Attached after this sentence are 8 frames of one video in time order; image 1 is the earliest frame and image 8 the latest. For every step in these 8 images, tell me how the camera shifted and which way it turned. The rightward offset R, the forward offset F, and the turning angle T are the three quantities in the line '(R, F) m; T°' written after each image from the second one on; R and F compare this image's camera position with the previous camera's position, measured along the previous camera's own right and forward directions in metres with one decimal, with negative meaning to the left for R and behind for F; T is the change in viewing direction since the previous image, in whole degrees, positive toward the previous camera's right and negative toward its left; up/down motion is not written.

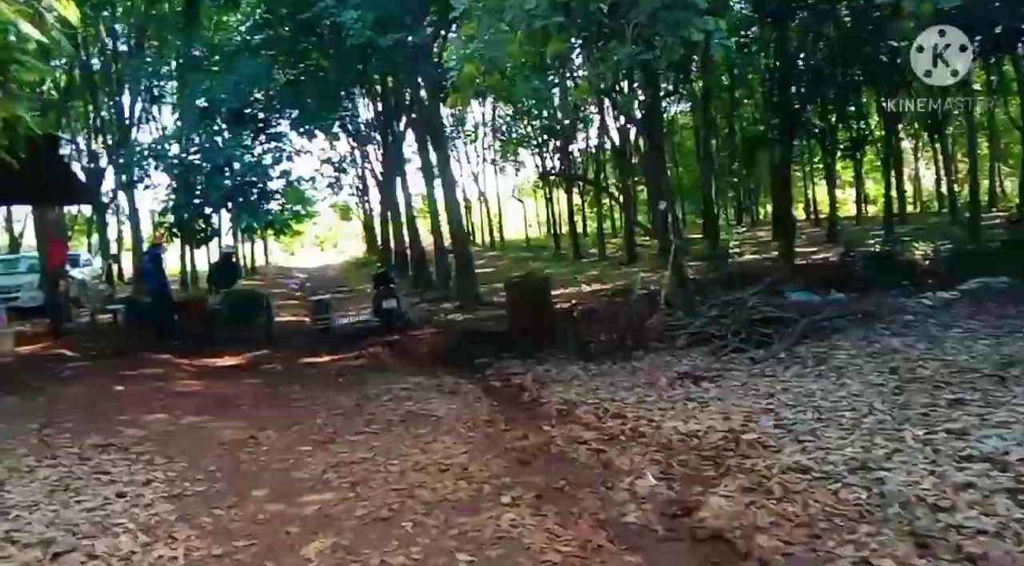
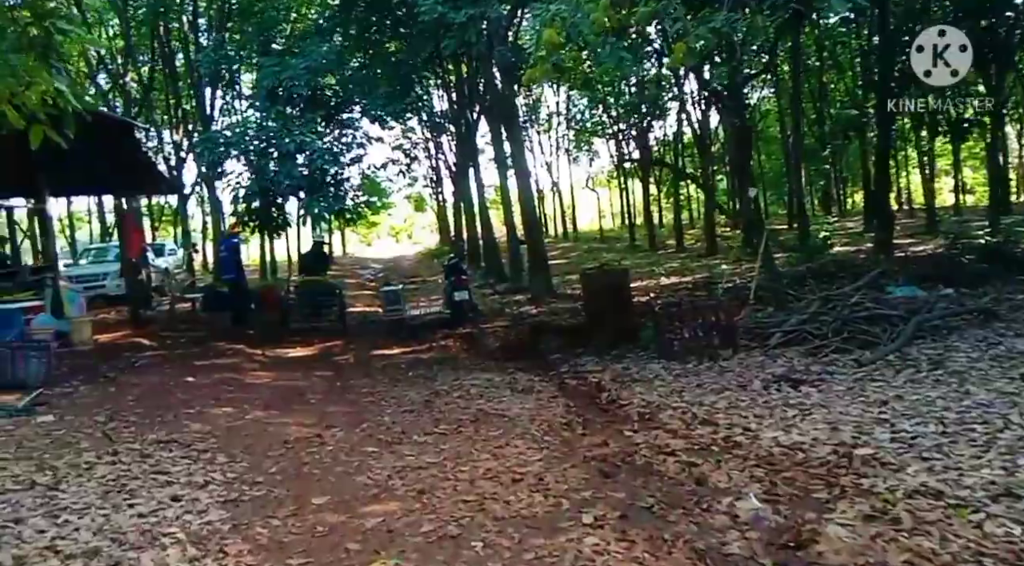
(-0.1, +0.5) m; -5°
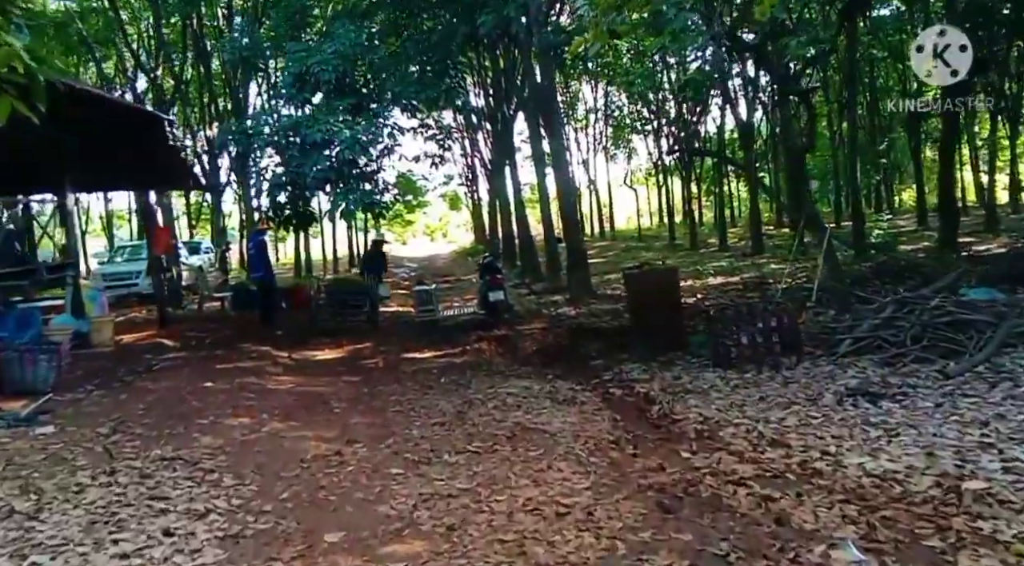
(-0.1, +0.7) m; -2°
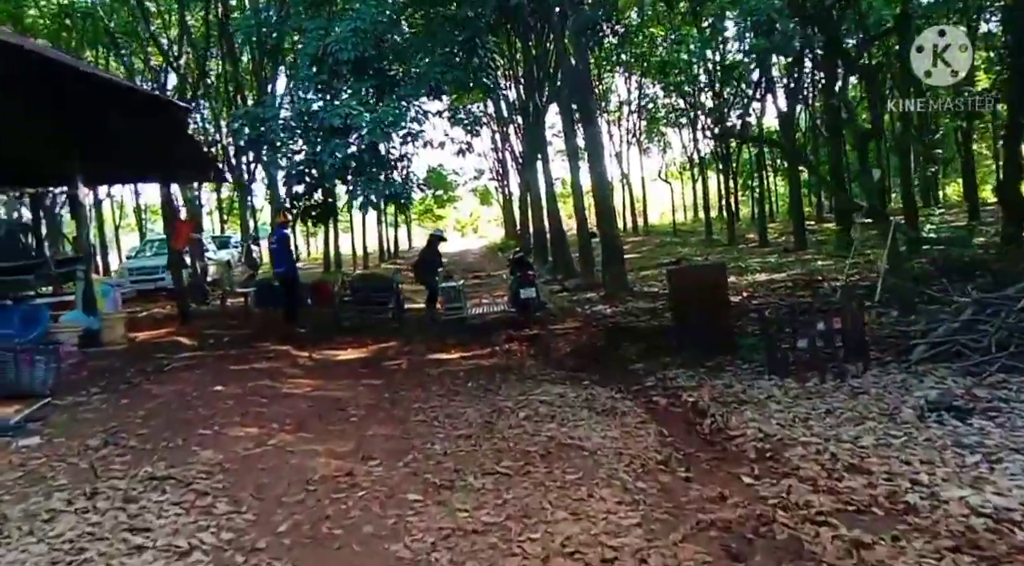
(0.0, +0.7) m; -2°
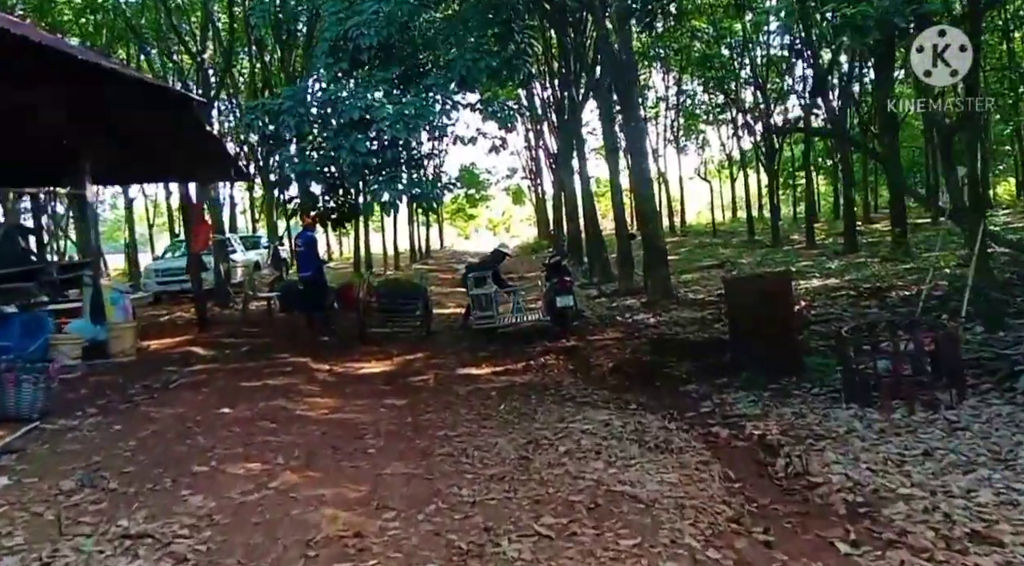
(-0.1, +0.9) m; -2°
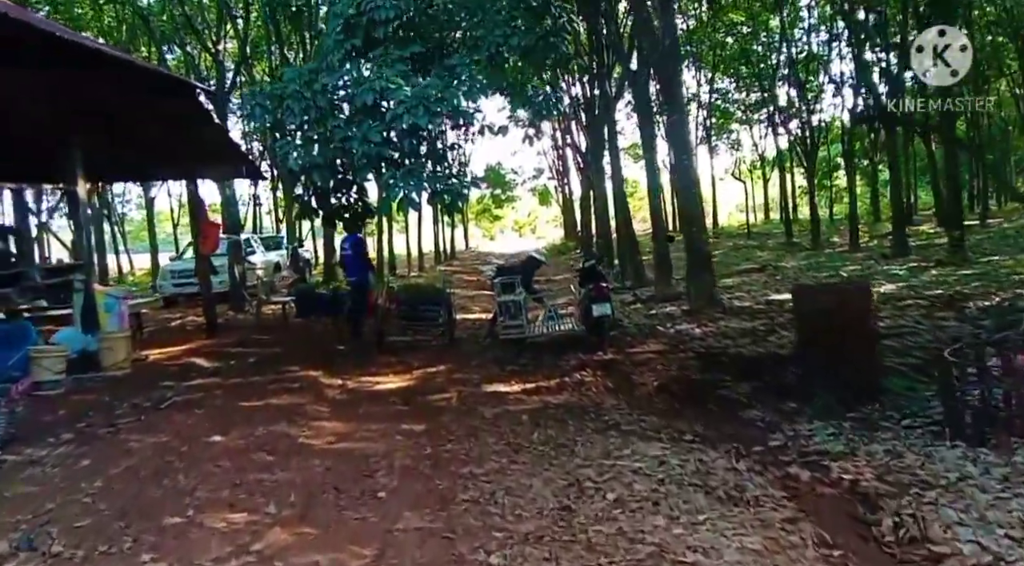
(-0.1, +1.1) m; -2°
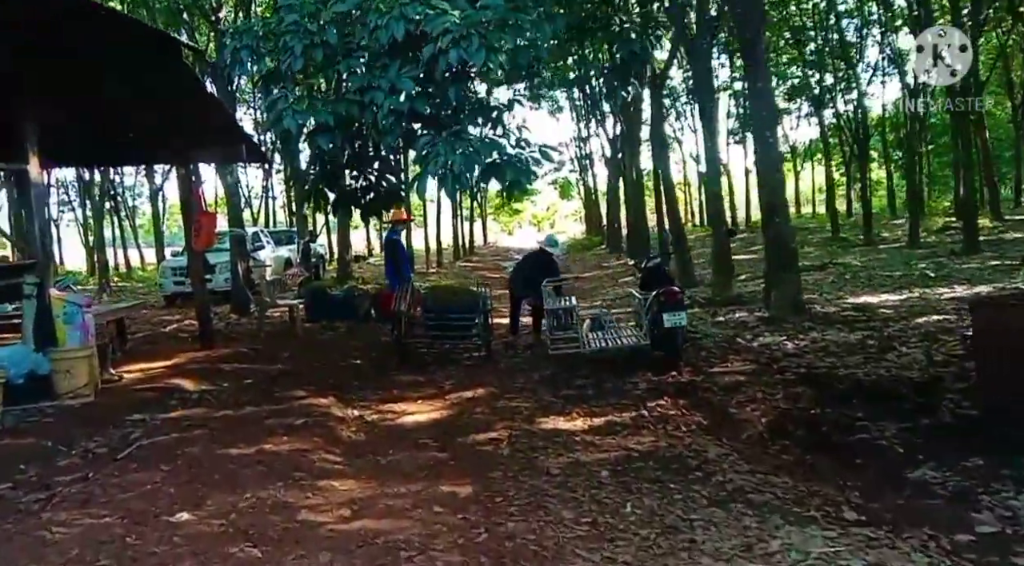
(-0.4, +2.0) m; -1°
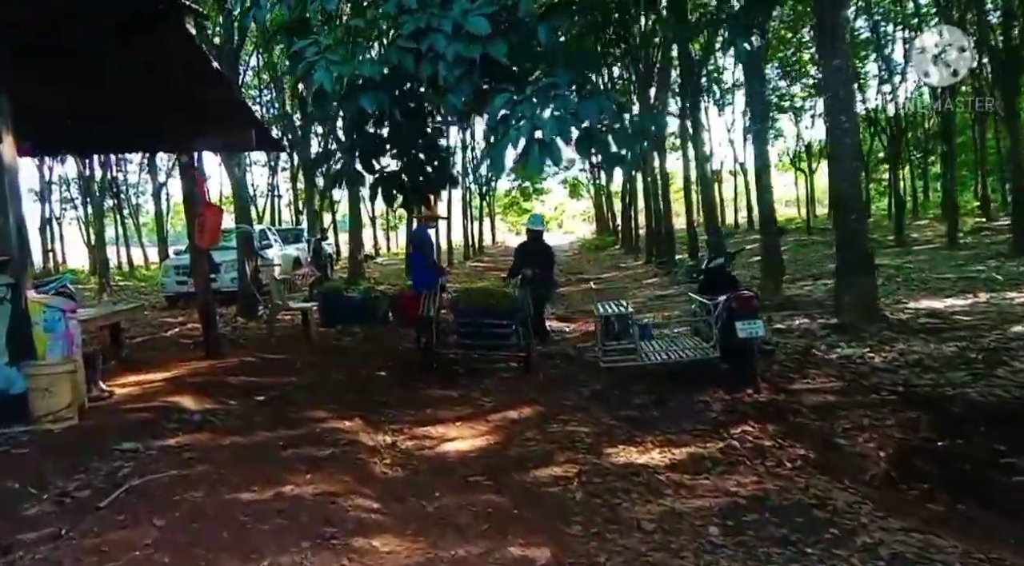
(-0.4, +1.2) m; 0°
